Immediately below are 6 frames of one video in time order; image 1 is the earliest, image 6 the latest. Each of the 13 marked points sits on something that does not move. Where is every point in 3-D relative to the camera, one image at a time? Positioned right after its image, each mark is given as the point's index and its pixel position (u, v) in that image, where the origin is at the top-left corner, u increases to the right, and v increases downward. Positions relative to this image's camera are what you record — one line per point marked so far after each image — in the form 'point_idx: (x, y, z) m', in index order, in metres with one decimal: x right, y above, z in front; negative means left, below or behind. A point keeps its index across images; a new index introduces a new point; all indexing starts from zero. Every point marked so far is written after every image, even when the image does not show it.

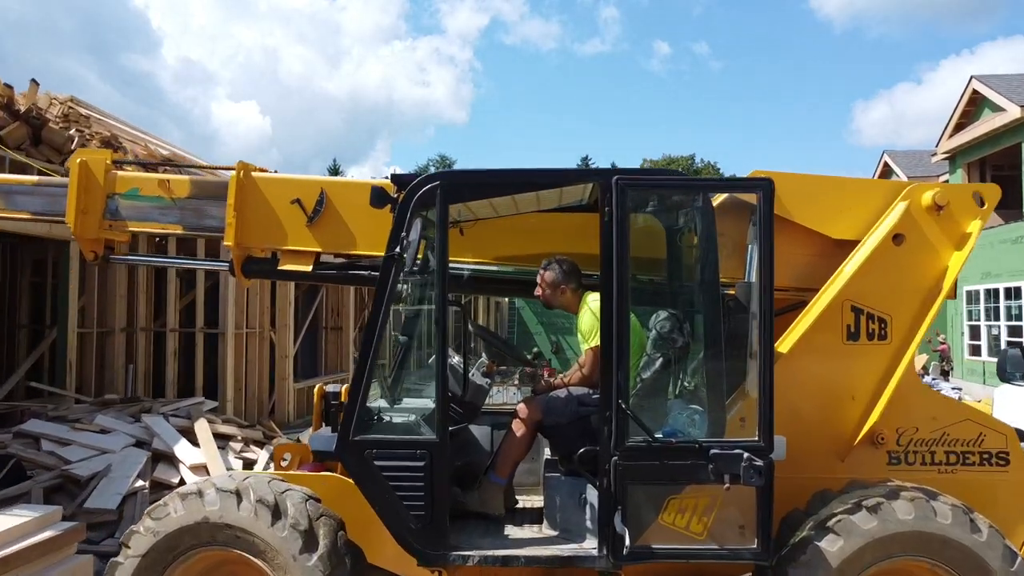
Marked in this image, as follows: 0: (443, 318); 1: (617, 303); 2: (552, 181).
0: (-0.3, -0.1, +3.1) m
1: (+0.4, -0.1, +3.0) m
2: (+0.1, +0.4, +3.2) m
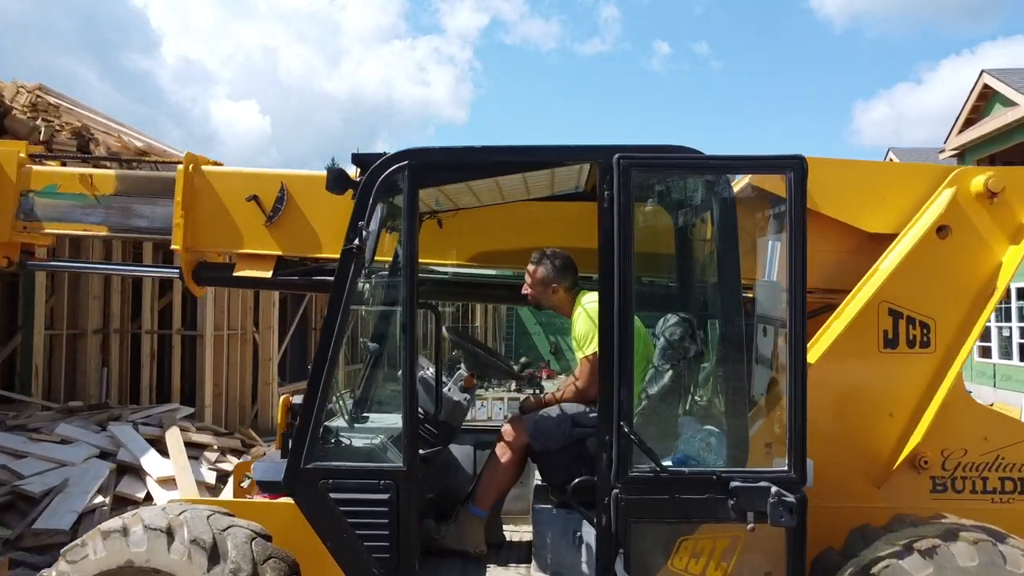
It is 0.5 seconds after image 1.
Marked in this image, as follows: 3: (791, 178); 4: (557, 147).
0: (-0.3, -0.1, +2.6) m
1: (+0.4, -0.1, +2.5) m
2: (+0.1, +0.4, +2.7) m
3: (+0.9, +0.4, +2.5) m
4: (+0.1, +0.5, +2.6) m
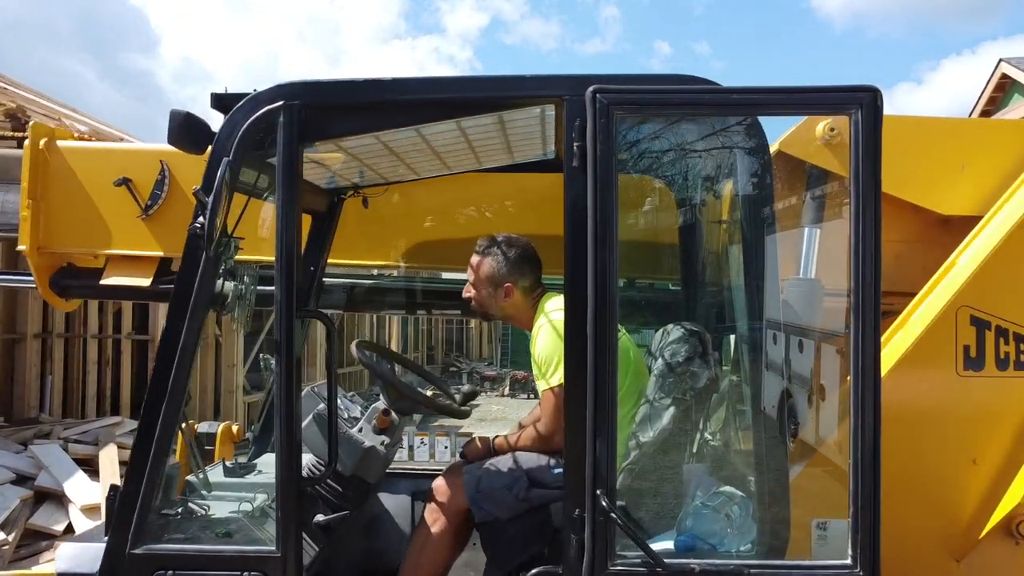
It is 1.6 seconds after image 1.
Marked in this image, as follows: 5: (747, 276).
0: (-0.5, -0.1, +1.8) m
1: (+0.2, -0.1, +1.7) m
2: (-0.1, +0.4, +1.8) m
3: (+0.8, +0.4, +1.7) m
4: (0.0, +0.5, +1.8) m
5: (+0.6, 0.0, +1.9) m
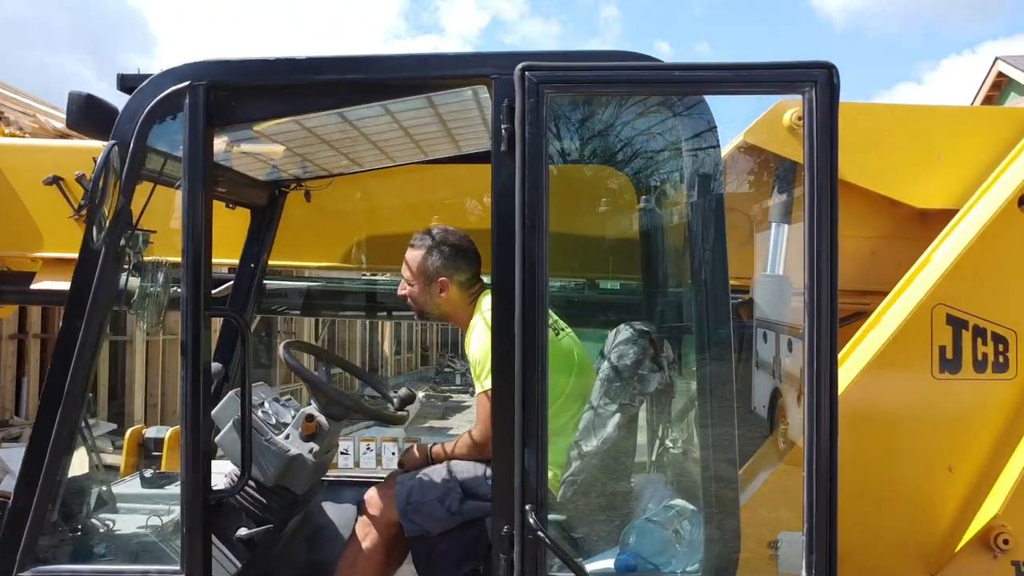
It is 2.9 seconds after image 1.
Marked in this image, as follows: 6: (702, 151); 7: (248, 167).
0: (-0.7, -0.1, +1.6) m
1: (0.0, -0.1, +1.5) m
2: (-0.2, +0.4, +1.7) m
3: (+0.6, +0.4, +1.5) m
4: (-0.2, +0.5, +1.6) m
5: (+0.4, 0.0, +1.7) m
6: (+0.4, +0.3, +1.7) m
7: (-0.8, +0.4, +2.3) m
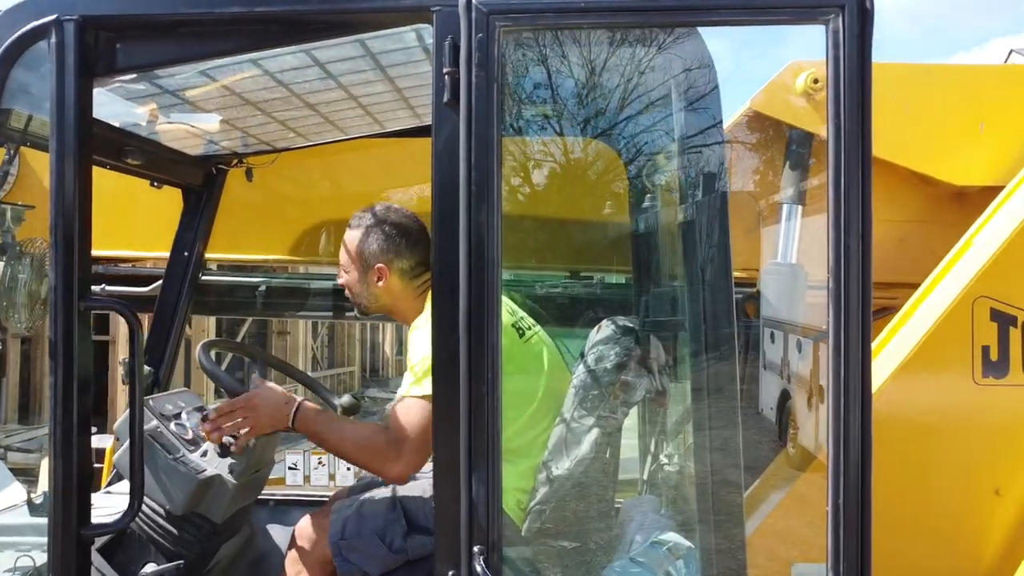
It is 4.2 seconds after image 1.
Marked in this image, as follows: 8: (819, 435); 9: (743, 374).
0: (-0.8, -0.1, +1.3) m
1: (-0.1, 0.0, +1.2) m
2: (-0.3, +0.5, +1.3) m
3: (+0.5, +0.4, +1.2) m
4: (-0.3, +0.5, +1.3) m
5: (+0.3, +0.1, +1.4) m
6: (+0.3, +0.4, +1.4) m
7: (-0.9, +0.4, +2.0) m
8: (+0.5, -0.3, +1.3) m
9: (+0.4, -0.2, +1.4) m
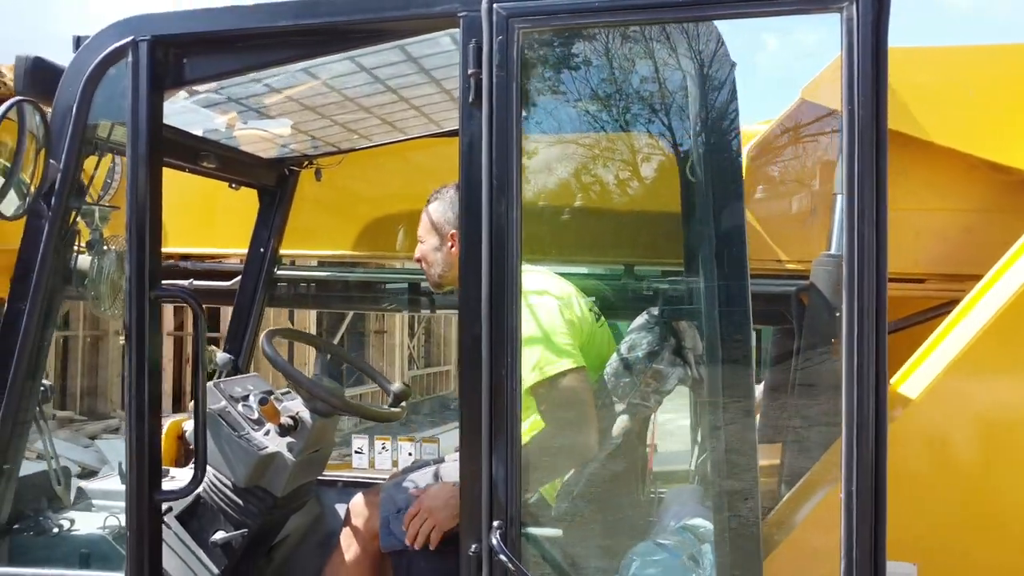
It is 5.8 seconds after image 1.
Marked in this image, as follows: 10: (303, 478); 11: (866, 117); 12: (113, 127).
0: (-0.7, -0.1, +1.5) m
1: (0.0, 0.0, +1.3) m
2: (-0.3, +0.5, +1.4) m
3: (+0.5, +0.4, +1.2) m
4: (-0.2, +0.5, +1.4) m
5: (+0.4, +0.1, +1.4) m
6: (+0.3, +0.4, +1.4) m
7: (-0.7, +0.4, +2.2) m
8: (+0.5, -0.3, +1.3) m
9: (+0.5, -0.1, +1.4) m
10: (-0.5, -0.5, +1.9) m
11: (+0.5, +0.3, +1.2) m
12: (-0.8, +0.3, +1.5) m
